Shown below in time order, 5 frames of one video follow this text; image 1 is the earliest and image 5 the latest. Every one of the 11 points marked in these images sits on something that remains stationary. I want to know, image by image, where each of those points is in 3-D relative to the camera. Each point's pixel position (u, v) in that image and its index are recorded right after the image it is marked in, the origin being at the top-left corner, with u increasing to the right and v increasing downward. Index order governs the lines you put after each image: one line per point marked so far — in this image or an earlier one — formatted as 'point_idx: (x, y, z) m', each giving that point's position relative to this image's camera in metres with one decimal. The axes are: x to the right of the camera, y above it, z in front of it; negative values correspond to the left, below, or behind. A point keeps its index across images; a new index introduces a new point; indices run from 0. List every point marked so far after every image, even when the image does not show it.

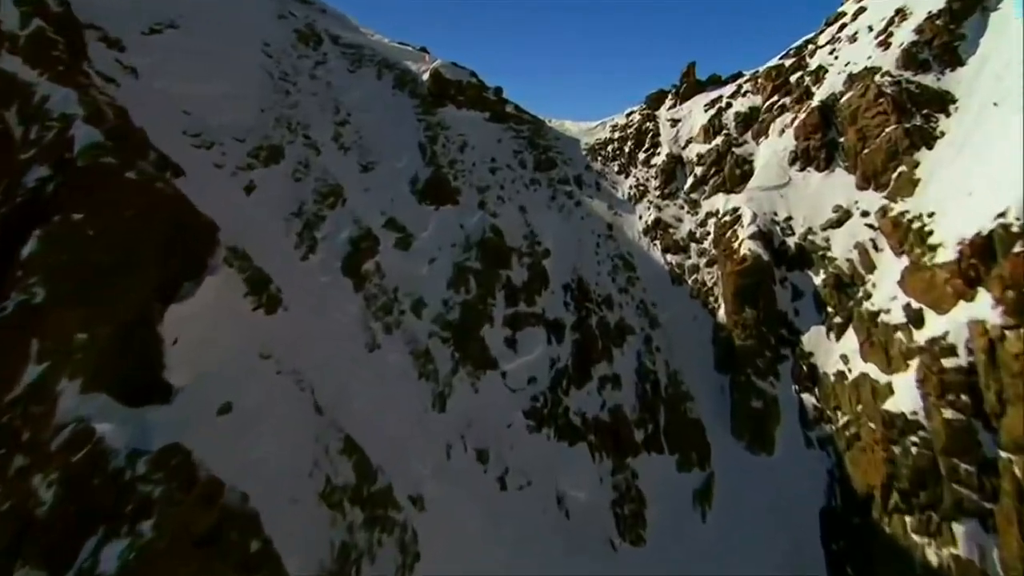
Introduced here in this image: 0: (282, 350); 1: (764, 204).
0: (-5.0, -1.4, +15.0) m
1: (+6.5, +2.2, +17.8) m
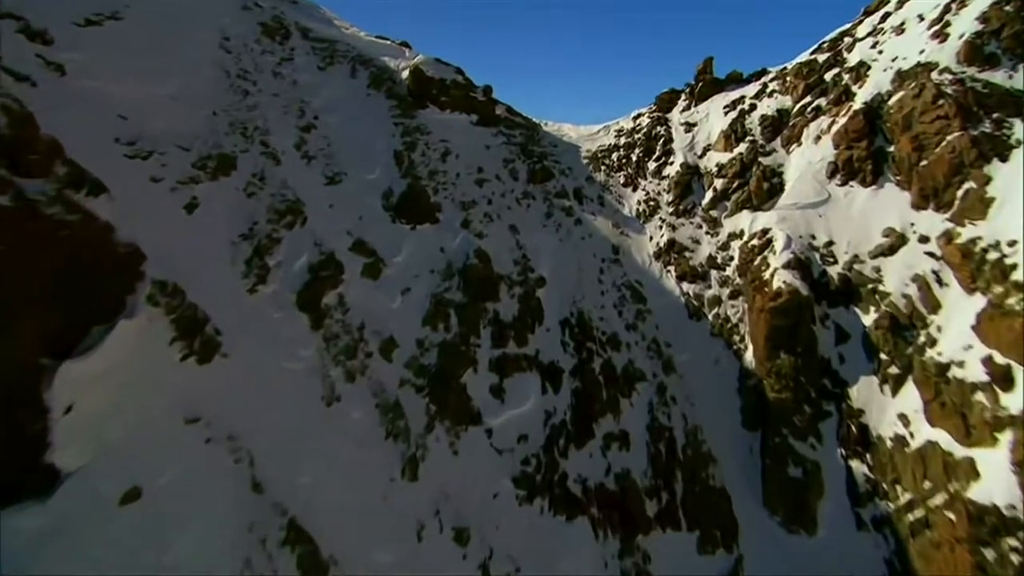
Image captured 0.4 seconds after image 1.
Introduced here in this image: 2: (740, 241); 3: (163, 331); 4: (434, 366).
0: (-5.3, -2.2, +12.2) m
1: (+6.3, +1.4, +14.9) m
2: (+5.3, +1.1, +15.8) m
3: (-6.5, -0.8, +12.8) m
4: (-1.7, -1.7, +14.6) m
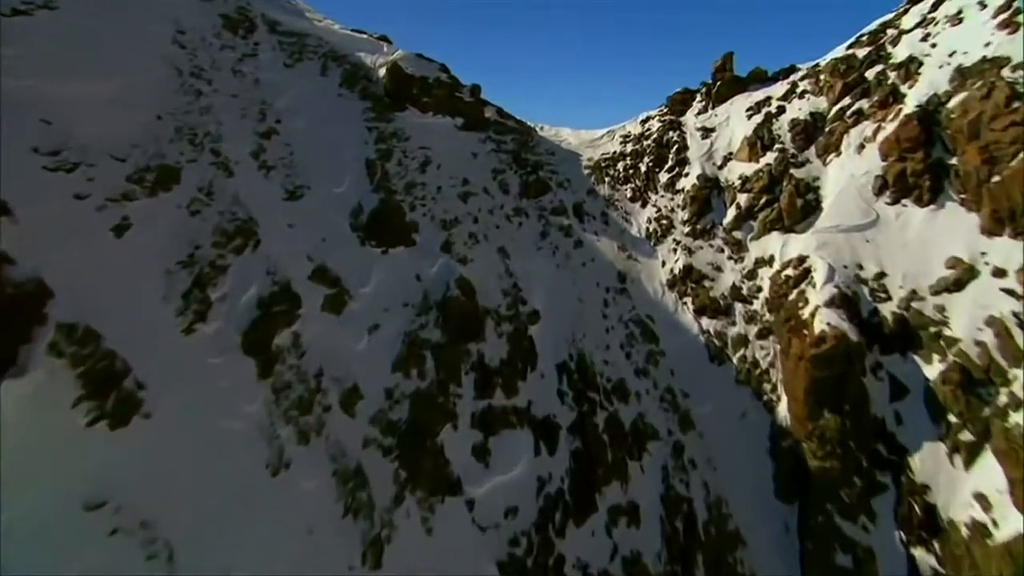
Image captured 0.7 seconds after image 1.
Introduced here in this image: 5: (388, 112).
0: (-5.5, -2.9, +9.8) m
1: (+6.0, +0.7, +12.5) m
2: (+5.1, +0.4, +13.4) m
3: (-6.7, -1.5, +10.4) m
4: (-1.9, -2.4, +12.2) m
5: (-3.1, +4.4, +17.3) m
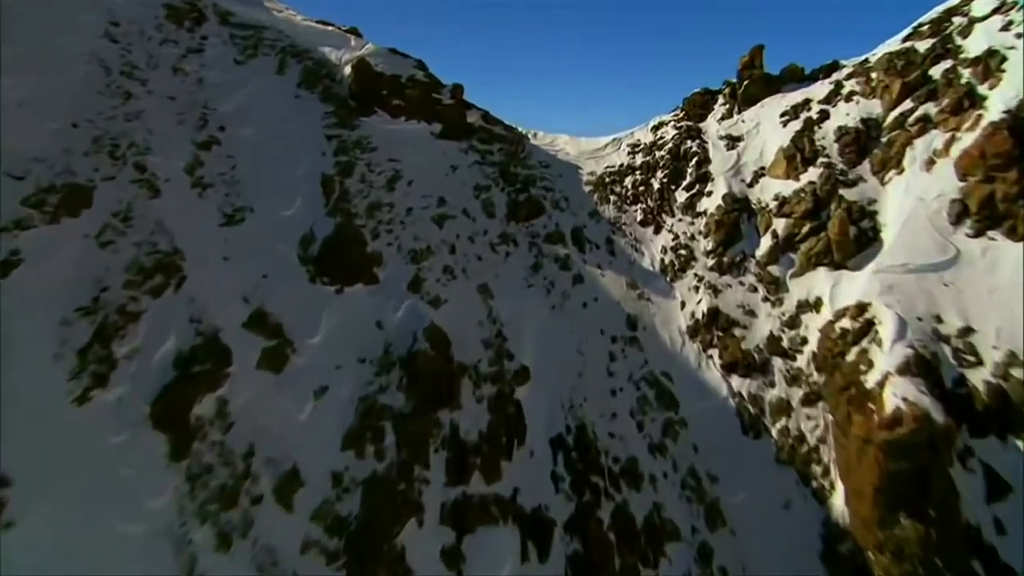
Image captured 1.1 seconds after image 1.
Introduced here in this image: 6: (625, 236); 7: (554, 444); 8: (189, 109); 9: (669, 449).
0: (-5.8, -3.7, +7.1) m
1: (+5.7, -0.2, +9.8) m
2: (+4.8, -0.4, +10.7) m
3: (-7.0, -2.4, +7.7) m
4: (-2.2, -3.2, +9.5) m
5: (-3.4, +3.6, +14.6) m
6: (+2.1, +1.0, +13.0) m
7: (+0.6, -2.3, +10.3) m
8: (-6.9, +3.8, +14.7) m
9: (+2.4, -2.4, +10.3) m
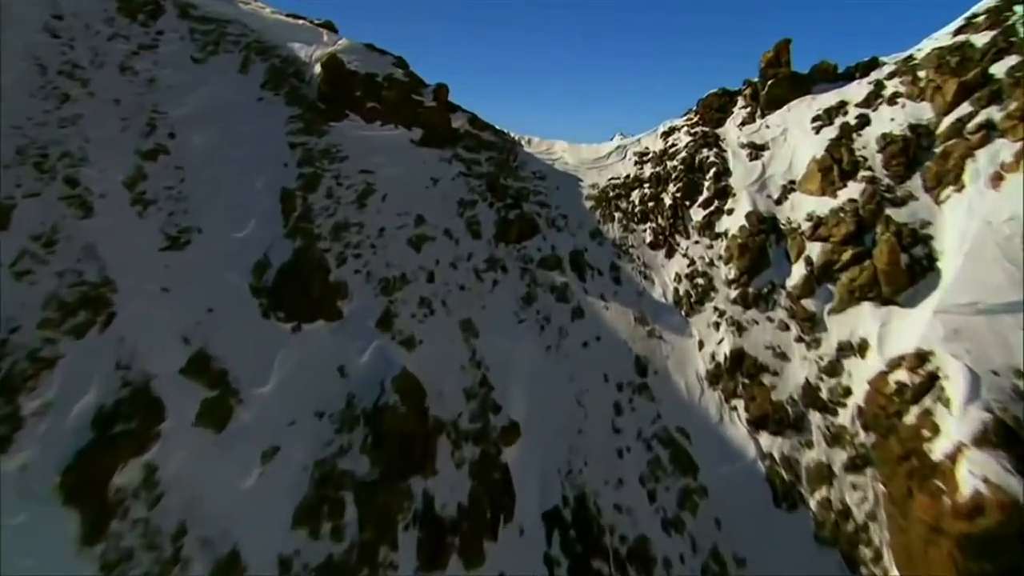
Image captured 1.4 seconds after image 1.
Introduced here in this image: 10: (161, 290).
0: (-6.0, -4.3, +5.4) m
1: (+5.6, -0.7, +8.0) m
2: (+4.6, -1.0, +8.9) m
3: (-7.2, -2.9, +6.0) m
4: (-2.3, -3.8, +7.8) m
5: (-3.6, +3.1, +12.8) m
6: (+2.0, +0.4, +11.3) m
7: (+0.4, -2.9, +8.5) m
8: (-7.1, +3.3, +12.9) m
9: (+2.2, -2.9, +8.6) m
10: (-5.2, 0.0, +10.2) m
